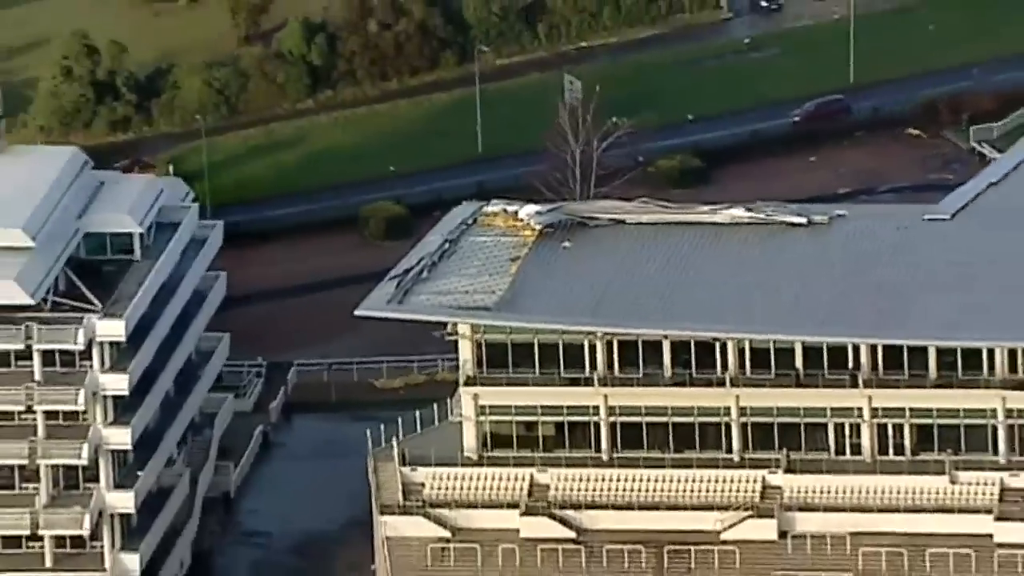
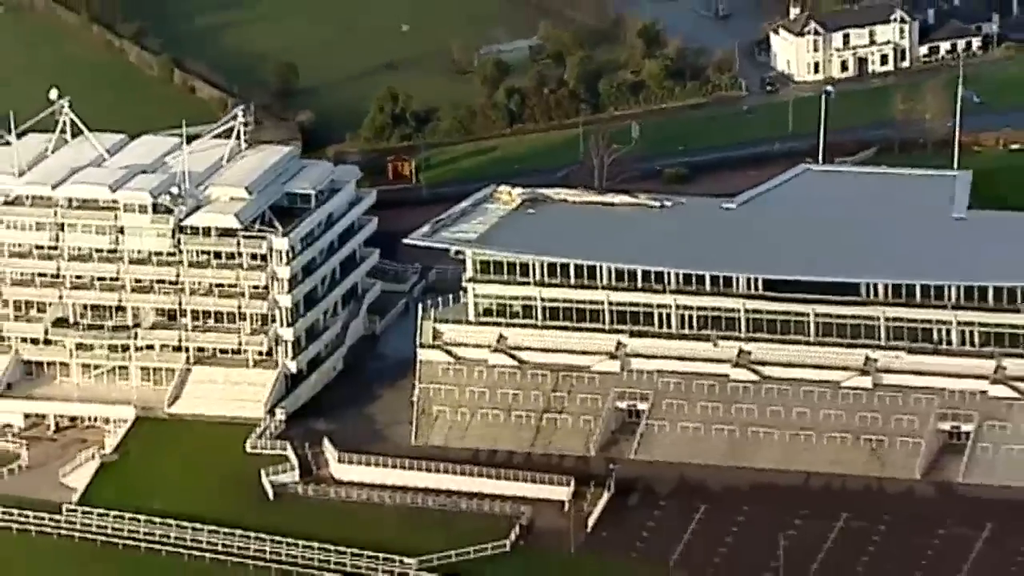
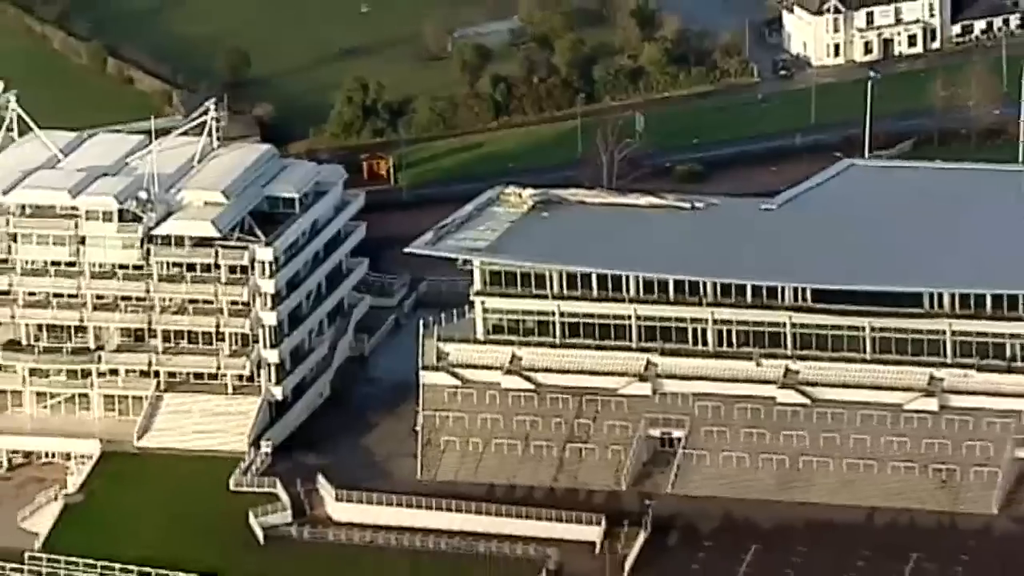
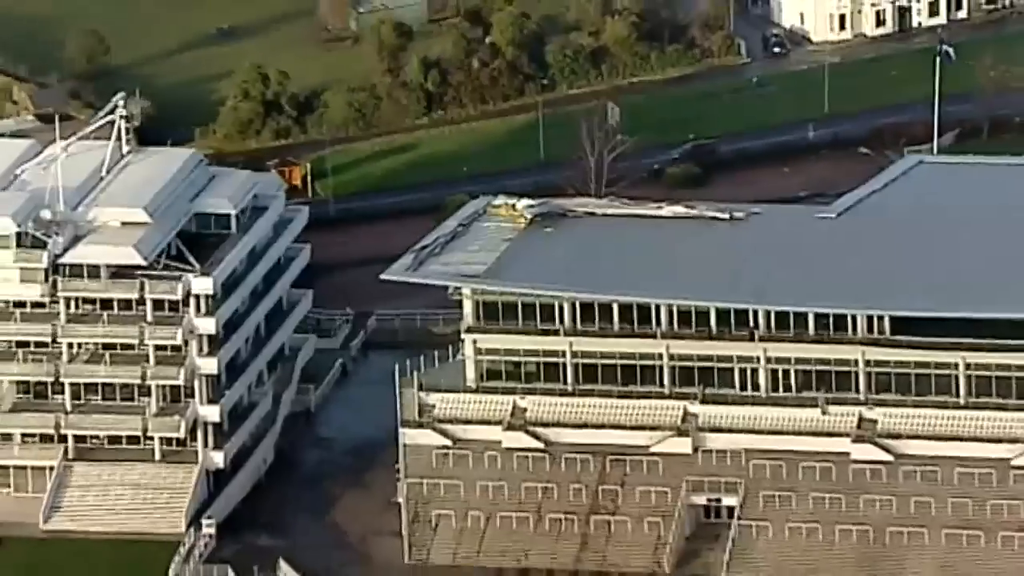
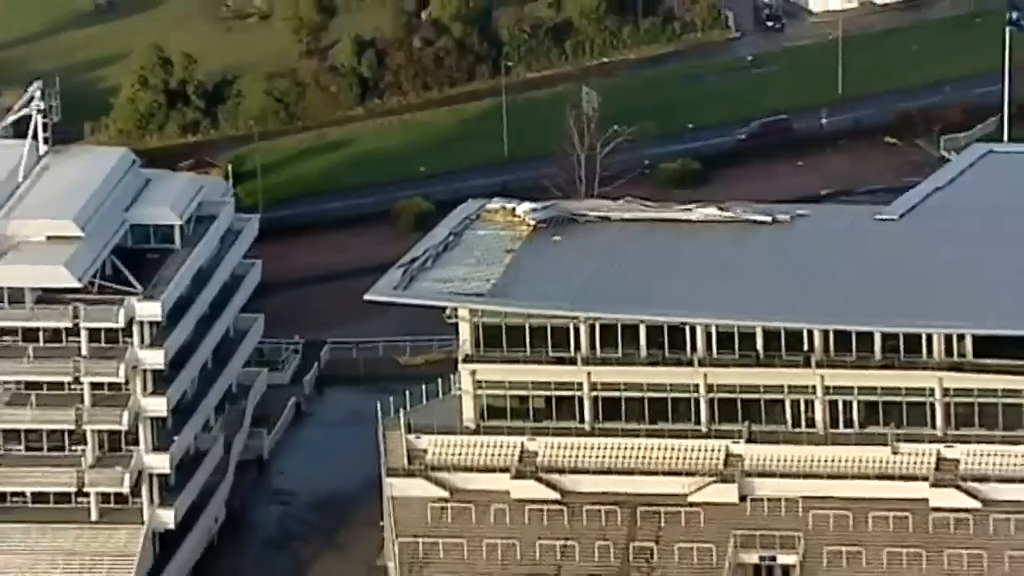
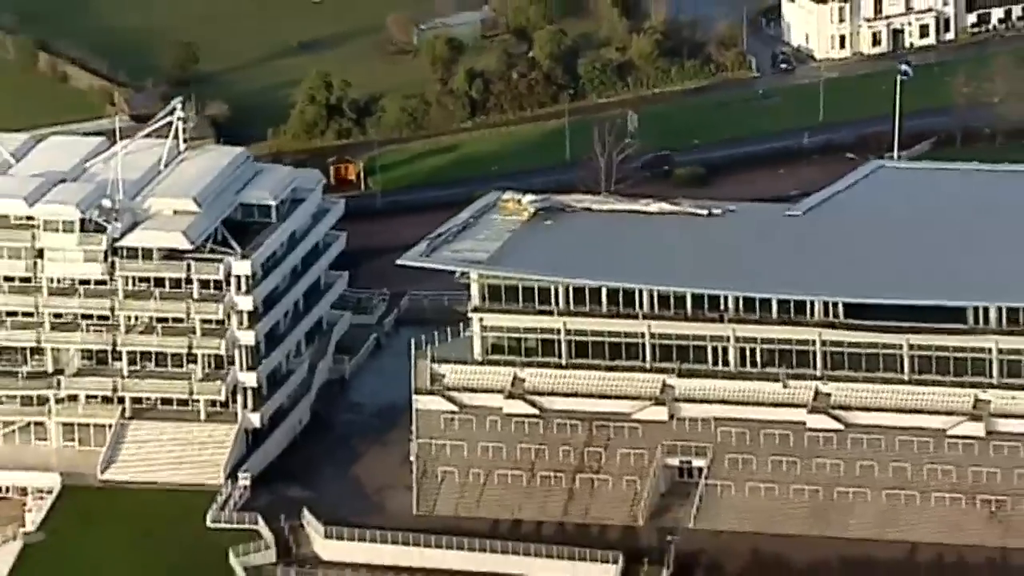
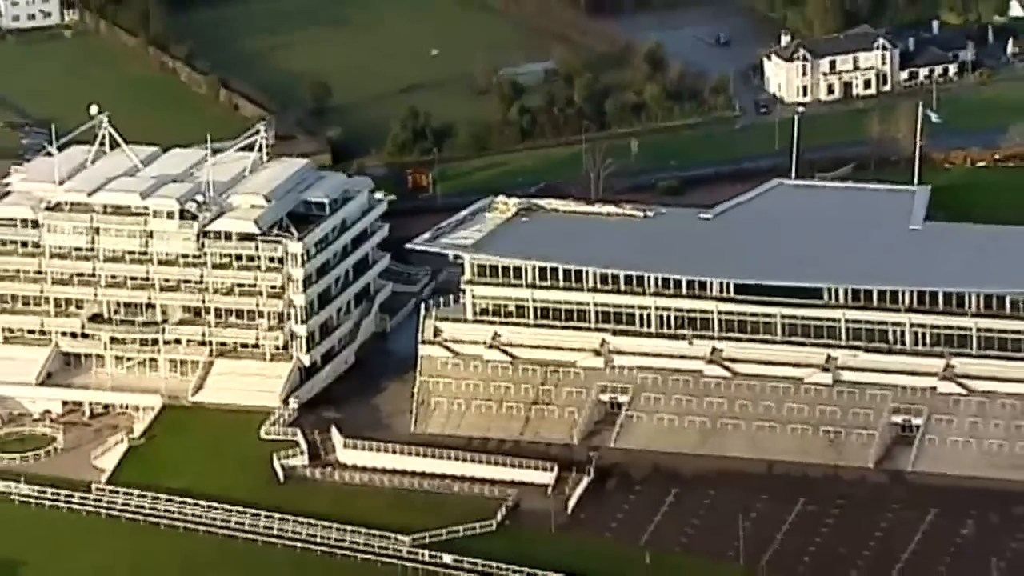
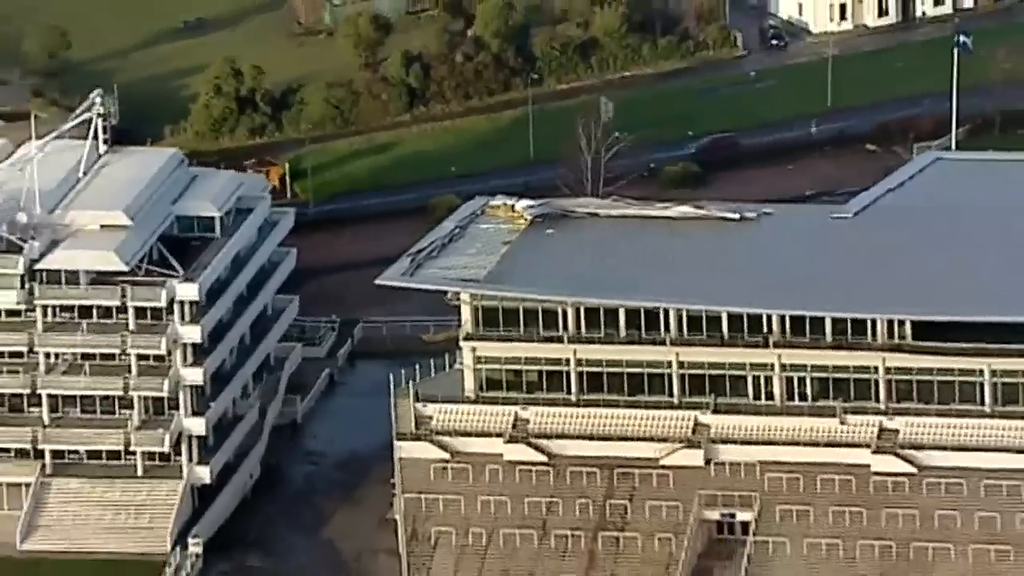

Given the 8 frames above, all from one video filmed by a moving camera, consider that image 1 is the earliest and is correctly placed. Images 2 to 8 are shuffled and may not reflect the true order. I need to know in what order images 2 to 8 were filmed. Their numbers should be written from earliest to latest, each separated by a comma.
5, 8, 4, 6, 3, 2, 7
